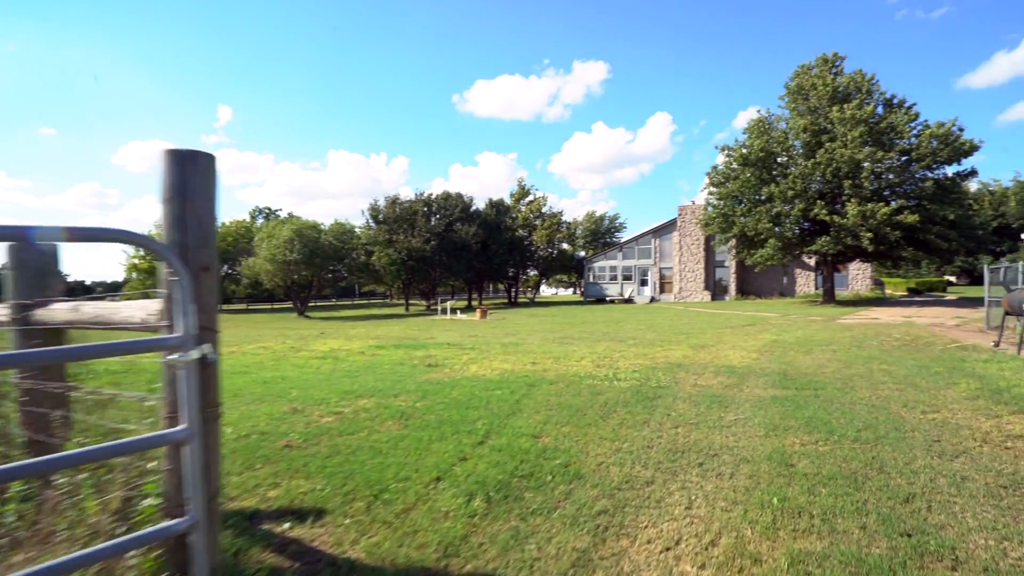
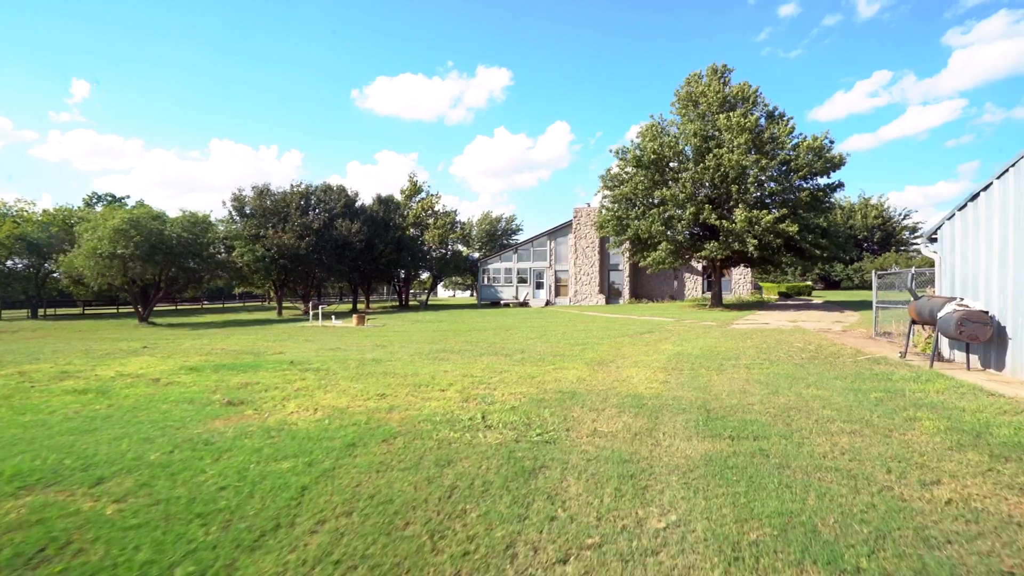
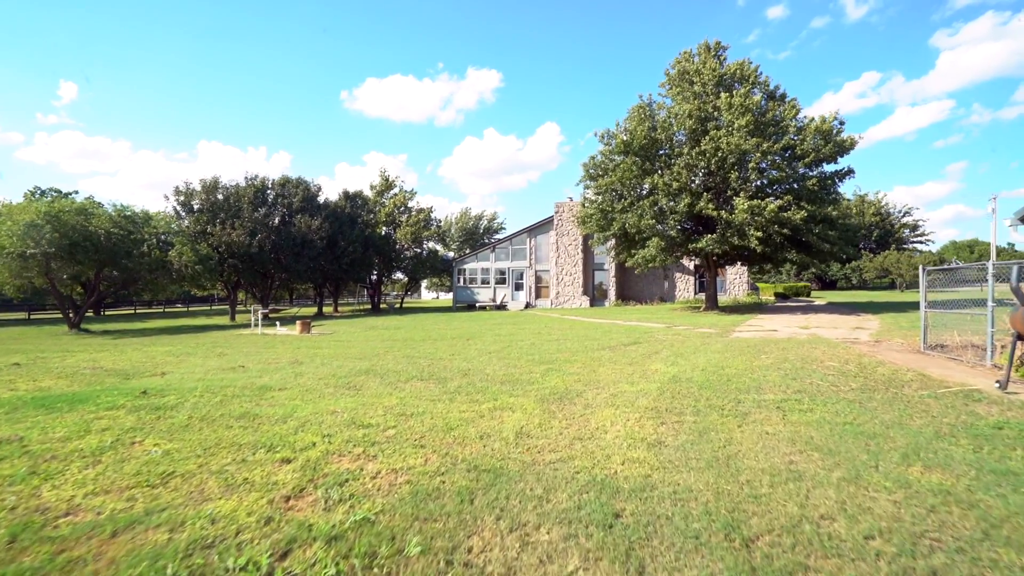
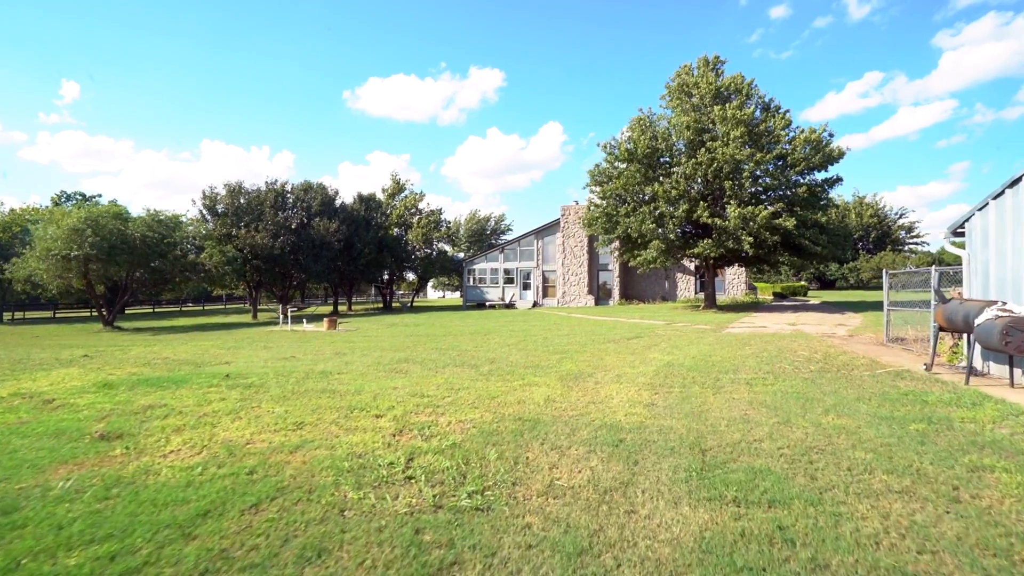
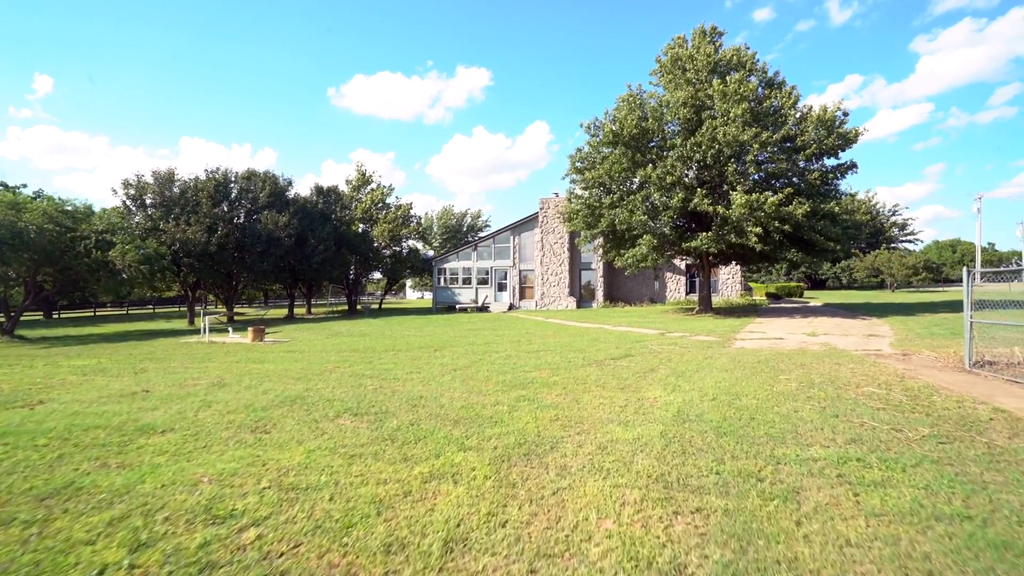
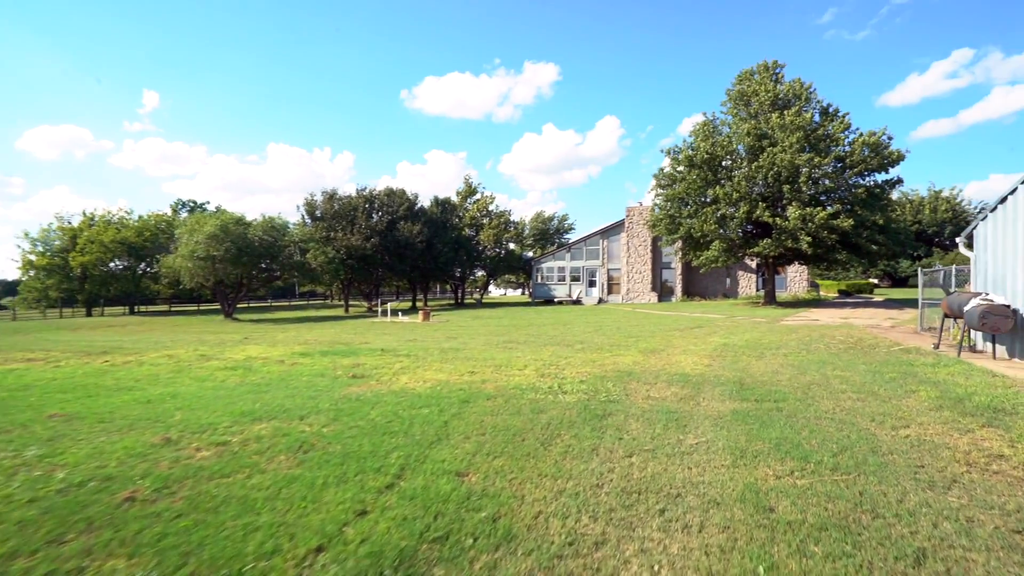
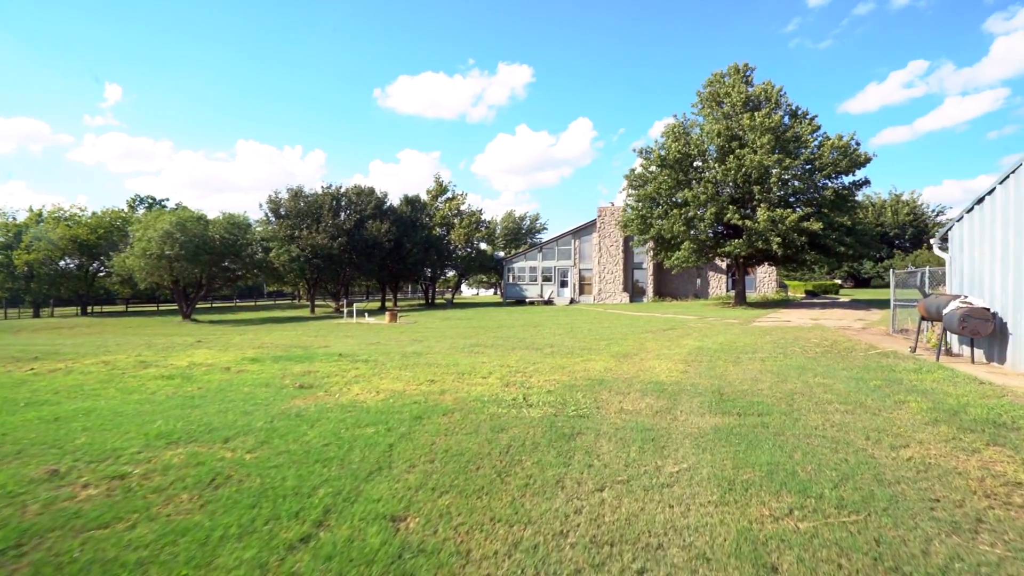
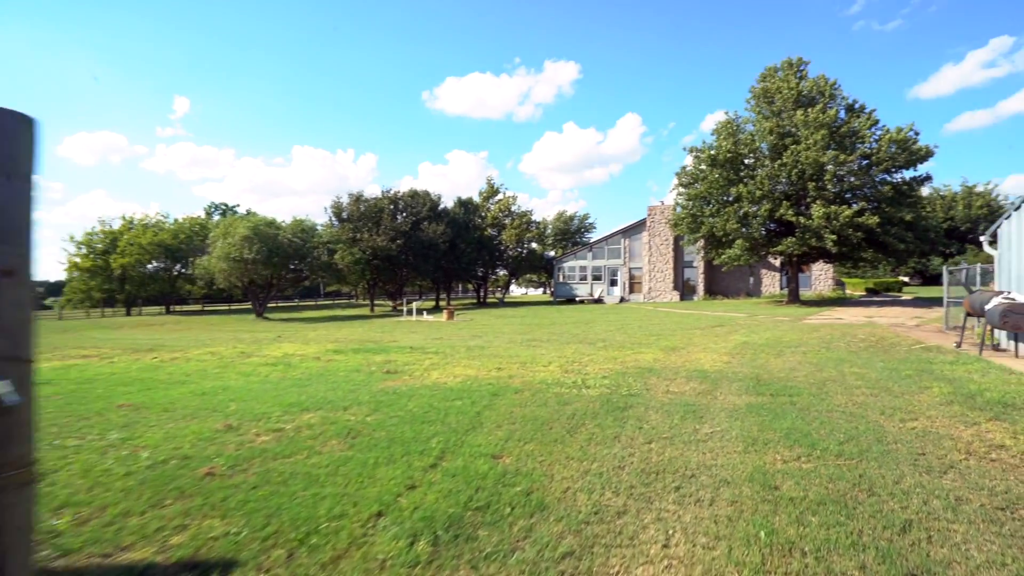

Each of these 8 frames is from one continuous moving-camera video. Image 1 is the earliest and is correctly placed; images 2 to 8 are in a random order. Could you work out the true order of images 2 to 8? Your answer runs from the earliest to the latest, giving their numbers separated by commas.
8, 6, 7, 2, 4, 3, 5
